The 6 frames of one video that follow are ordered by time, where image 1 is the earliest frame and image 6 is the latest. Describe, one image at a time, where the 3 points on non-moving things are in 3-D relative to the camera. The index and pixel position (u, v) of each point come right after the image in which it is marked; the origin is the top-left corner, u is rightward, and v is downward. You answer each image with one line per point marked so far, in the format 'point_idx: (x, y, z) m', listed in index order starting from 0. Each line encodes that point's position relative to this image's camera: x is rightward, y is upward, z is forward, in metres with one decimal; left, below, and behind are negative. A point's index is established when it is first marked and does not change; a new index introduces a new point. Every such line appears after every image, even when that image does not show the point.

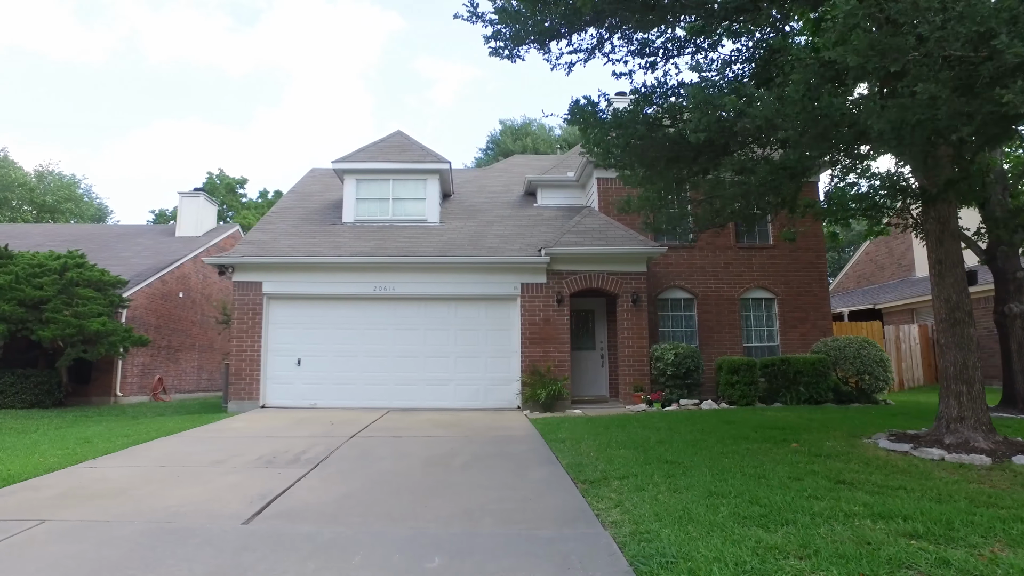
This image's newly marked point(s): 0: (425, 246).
0: (-1.5, +0.7, +11.9) m
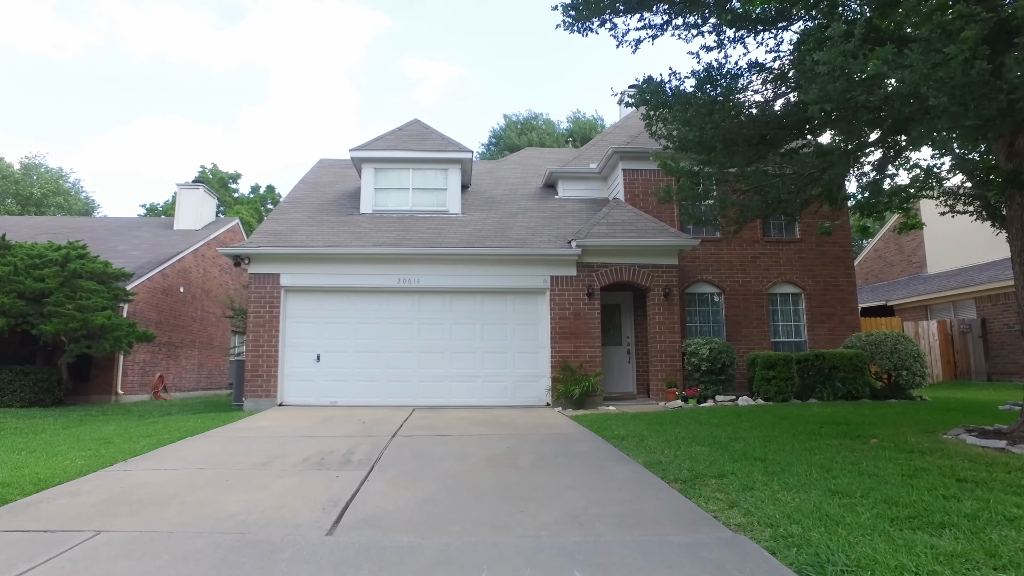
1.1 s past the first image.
0: (-1.1, +0.9, +11.5) m
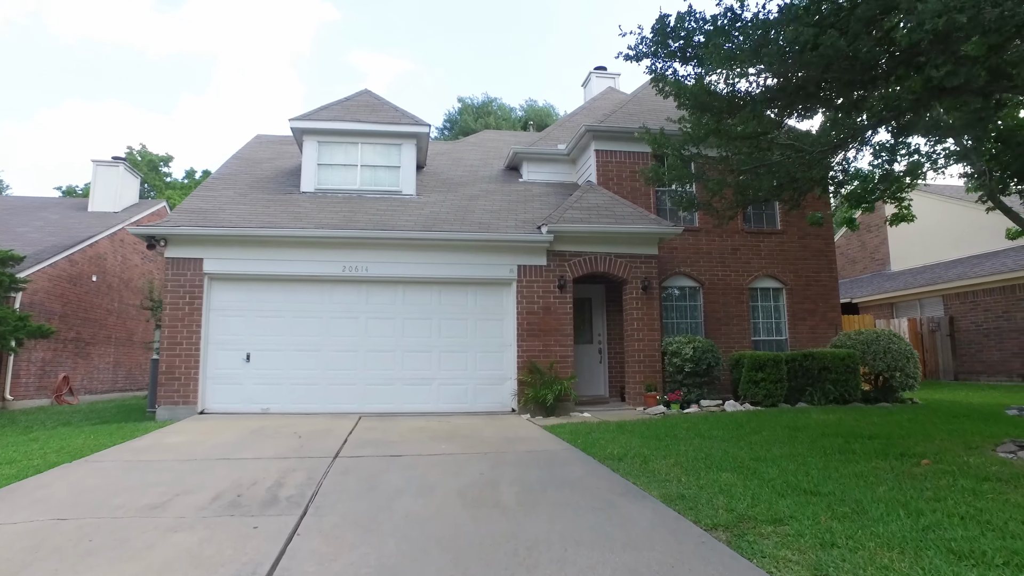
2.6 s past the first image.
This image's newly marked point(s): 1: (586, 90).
0: (-1.6, +1.0, +10.1) m
1: (+1.9, +5.0, +17.4) m
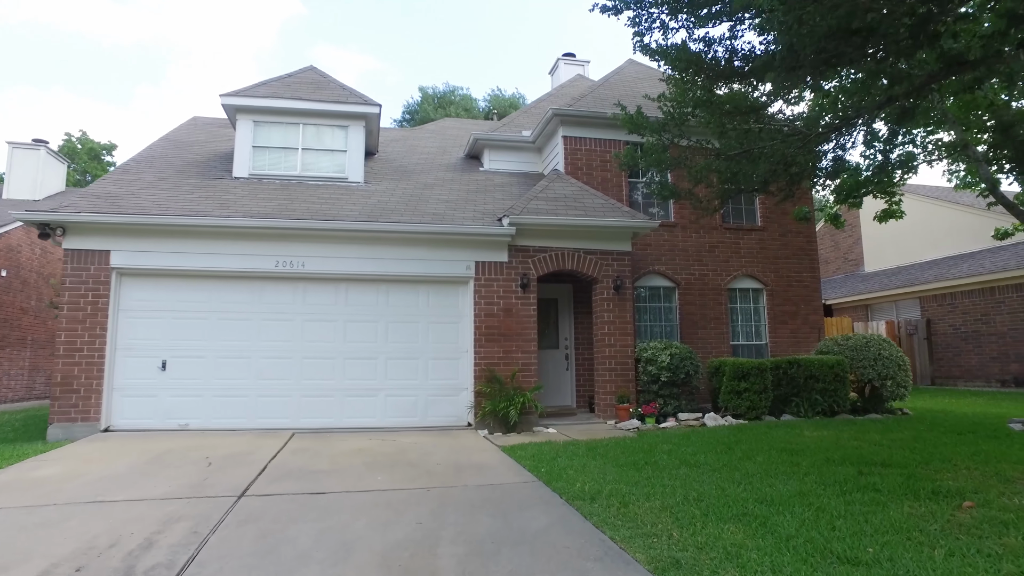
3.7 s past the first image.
0: (-2.2, +1.0, +9.0) m
1: (+1.0, +5.0, +16.4) m
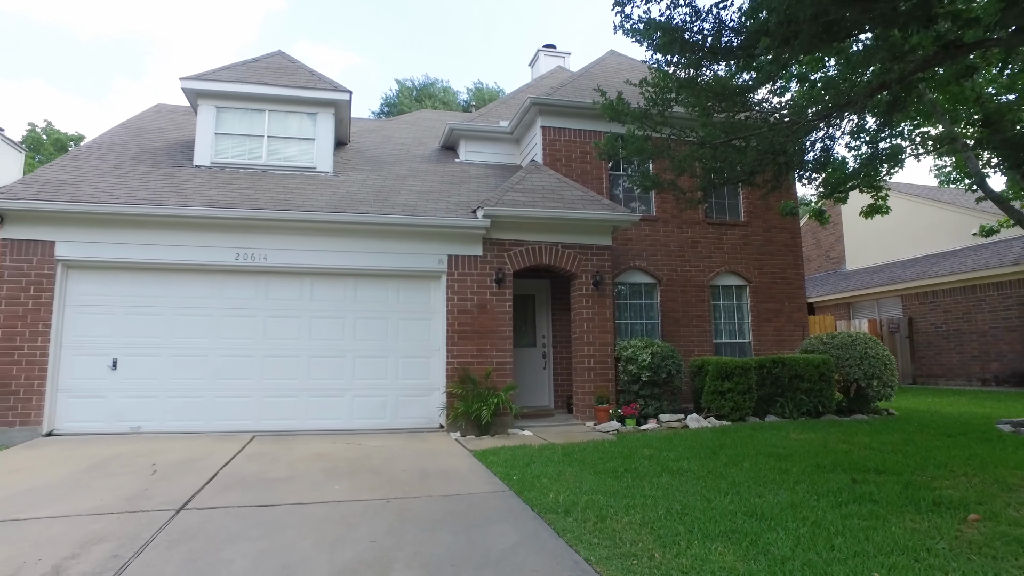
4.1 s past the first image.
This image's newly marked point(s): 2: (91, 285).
0: (-2.5, +1.1, +8.5) m
1: (+0.5, +5.1, +16.0) m
2: (-4.7, 0.0, +7.7) m
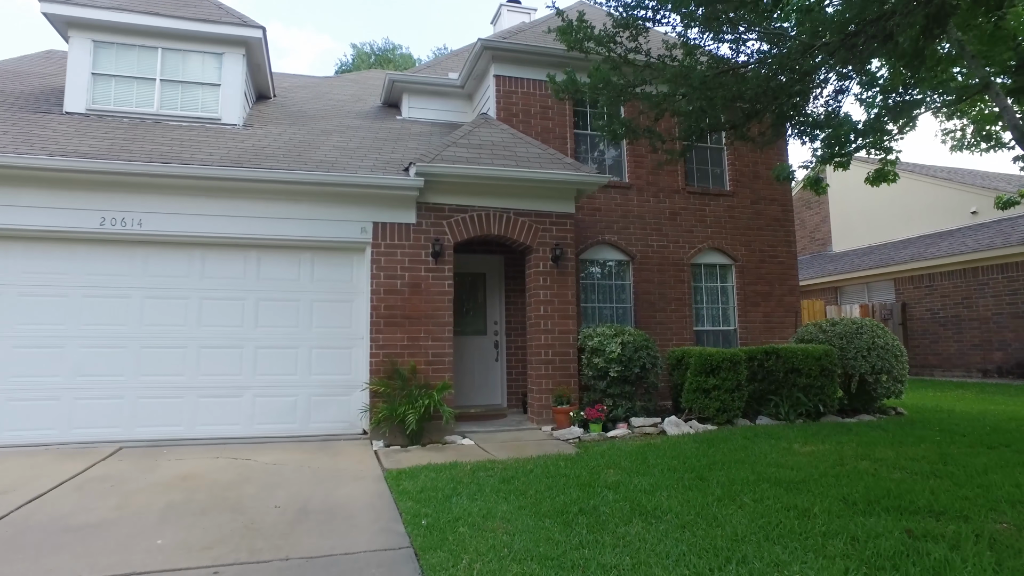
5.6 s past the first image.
0: (-3.1, +1.4, +6.8) m
1: (-0.4, +5.5, +14.4) m
2: (-5.3, +0.3, +6.0) m
